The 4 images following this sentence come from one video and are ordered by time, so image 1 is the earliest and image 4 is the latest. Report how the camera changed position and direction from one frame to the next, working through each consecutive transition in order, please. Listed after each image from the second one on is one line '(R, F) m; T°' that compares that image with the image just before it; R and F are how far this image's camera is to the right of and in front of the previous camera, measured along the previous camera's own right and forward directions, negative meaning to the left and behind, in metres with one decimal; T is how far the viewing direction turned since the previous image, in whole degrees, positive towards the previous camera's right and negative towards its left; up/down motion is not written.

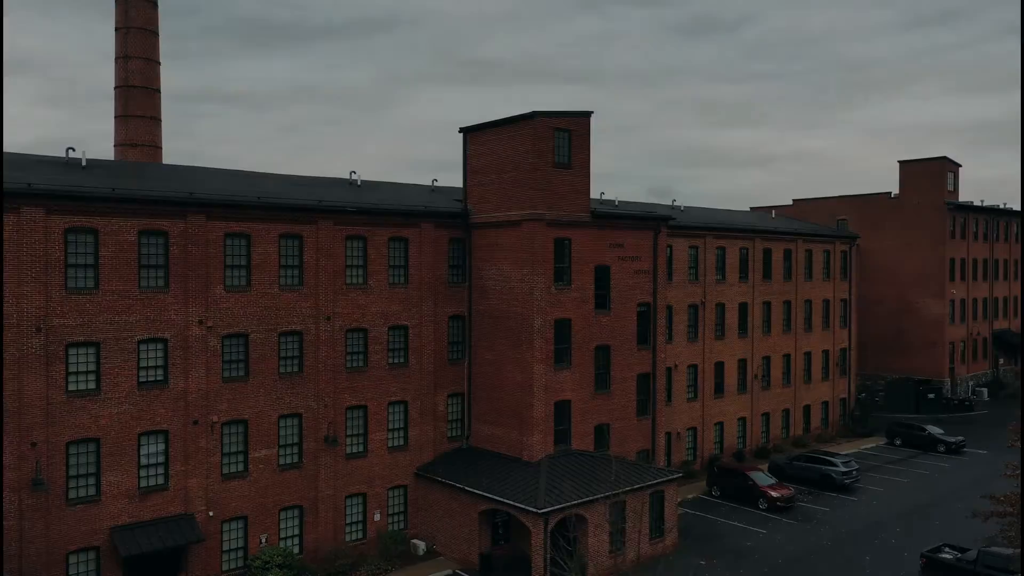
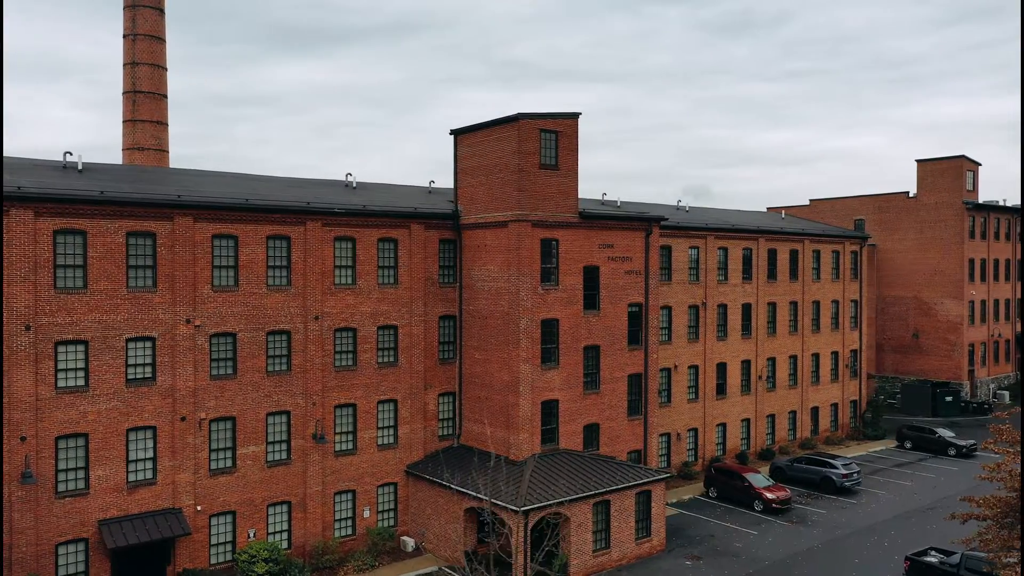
(+1.4, -0.2) m; -2°
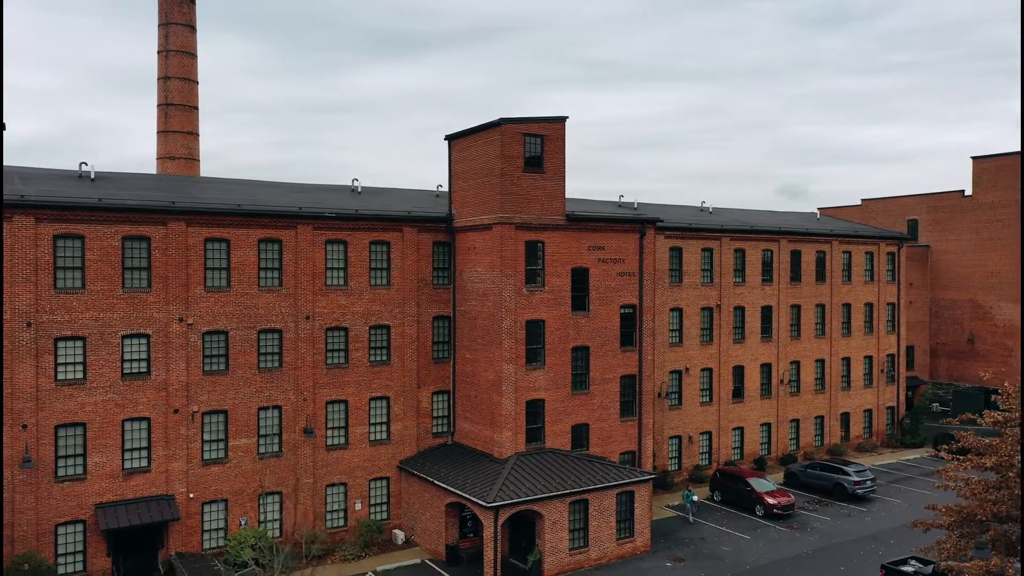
(+3.0, -0.4) m; -5°
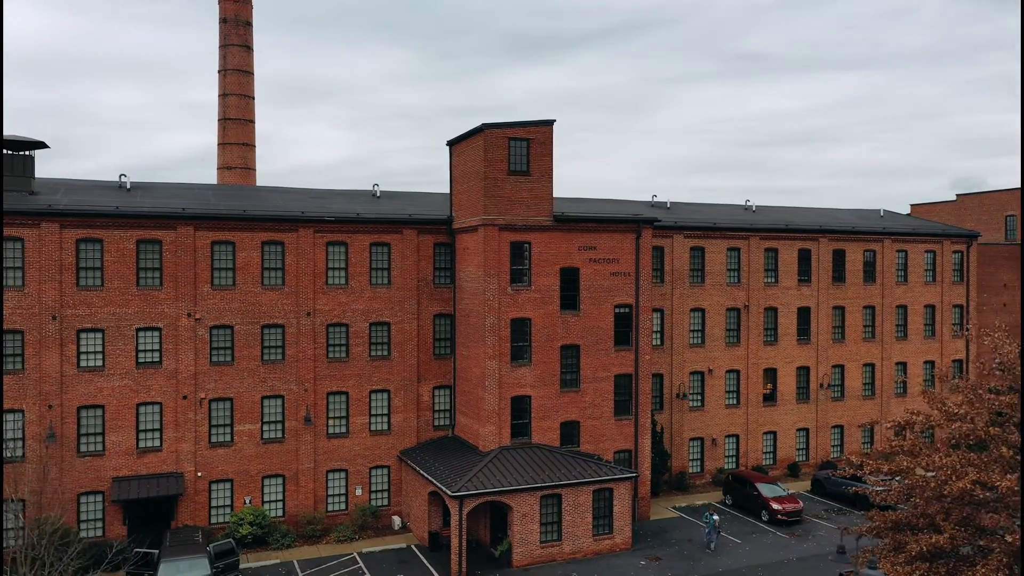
(+4.8, -0.6) m; -9°
